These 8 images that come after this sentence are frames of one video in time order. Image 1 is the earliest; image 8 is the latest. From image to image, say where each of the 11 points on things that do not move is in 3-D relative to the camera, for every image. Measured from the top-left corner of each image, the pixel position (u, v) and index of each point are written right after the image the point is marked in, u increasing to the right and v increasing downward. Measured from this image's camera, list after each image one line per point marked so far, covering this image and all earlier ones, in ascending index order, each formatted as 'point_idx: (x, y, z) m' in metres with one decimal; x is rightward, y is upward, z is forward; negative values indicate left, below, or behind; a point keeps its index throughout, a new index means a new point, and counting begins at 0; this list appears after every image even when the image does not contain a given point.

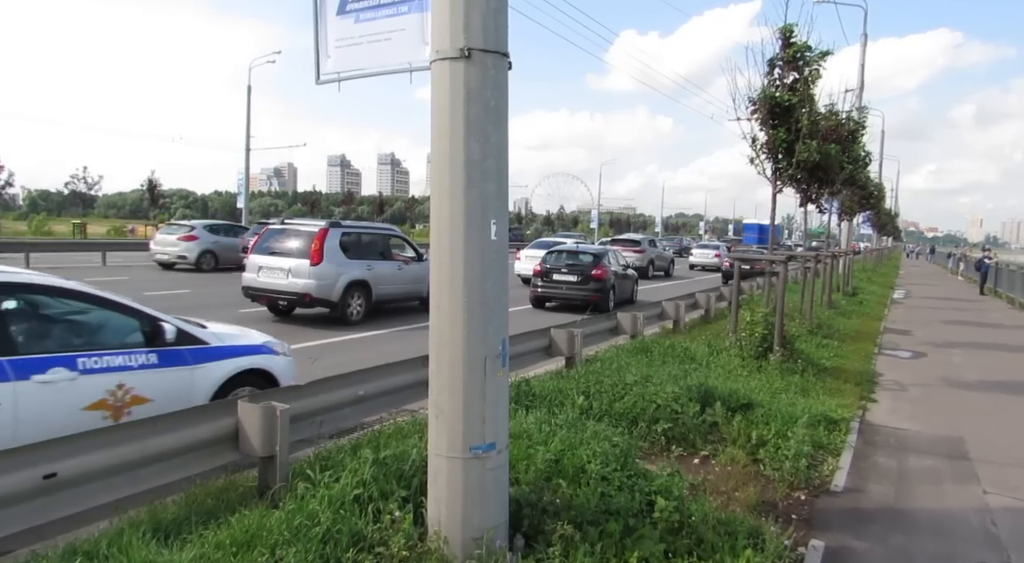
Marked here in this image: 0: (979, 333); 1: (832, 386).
0: (+10.9, -1.2, +17.7) m
1: (+3.9, -1.3, +9.2) m
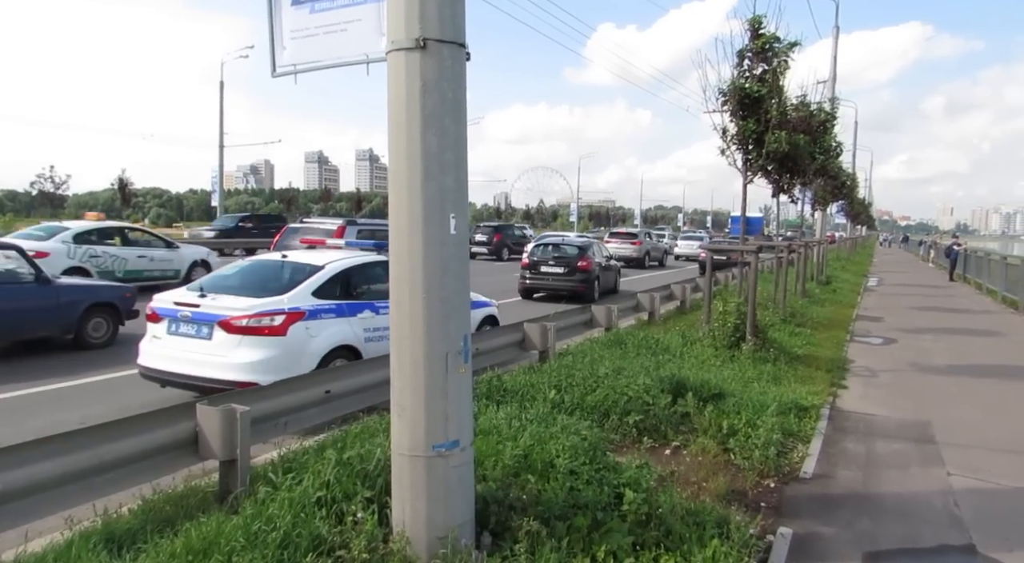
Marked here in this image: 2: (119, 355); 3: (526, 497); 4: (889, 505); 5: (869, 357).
0: (+10.3, -0.9, +18.0) m
1: (+3.6, -1.1, +9.3) m
2: (-5.6, -1.0, +11.0) m
3: (+0.1, -1.2, +4.1) m
4: (+2.6, -1.5, +5.2) m
5: (+5.5, -1.1, +11.6) m
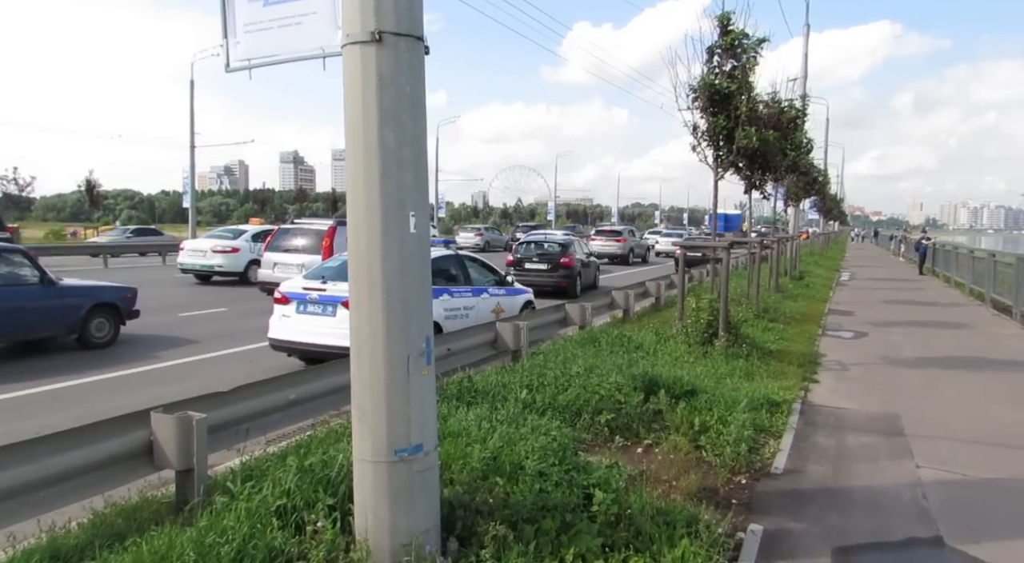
0: (+9.7, -0.7, +18.2) m
1: (+3.2, -1.1, +9.3) m
2: (-6.0, -1.1, +10.8) m
3: (-0.1, -1.2, +4.0) m
4: (+2.4, -1.5, +5.3) m
5: (+5.1, -1.1, +11.7) m
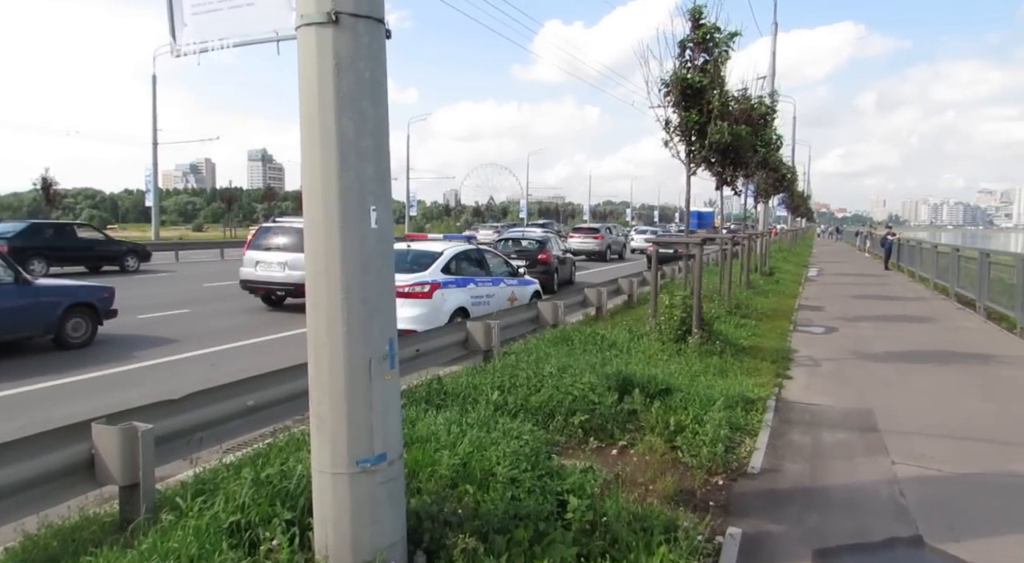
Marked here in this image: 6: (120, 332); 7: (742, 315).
0: (+9.0, -0.6, +18.3) m
1: (+2.9, -1.0, +9.2) m
2: (-6.4, -1.1, +10.4) m
3: (-0.2, -1.1, +3.8) m
4: (+2.2, -1.5, +5.2) m
5: (+4.6, -1.0, +11.7) m
6: (-7.1, -0.9, +13.8) m
7: (+4.2, -0.6, +13.8) m
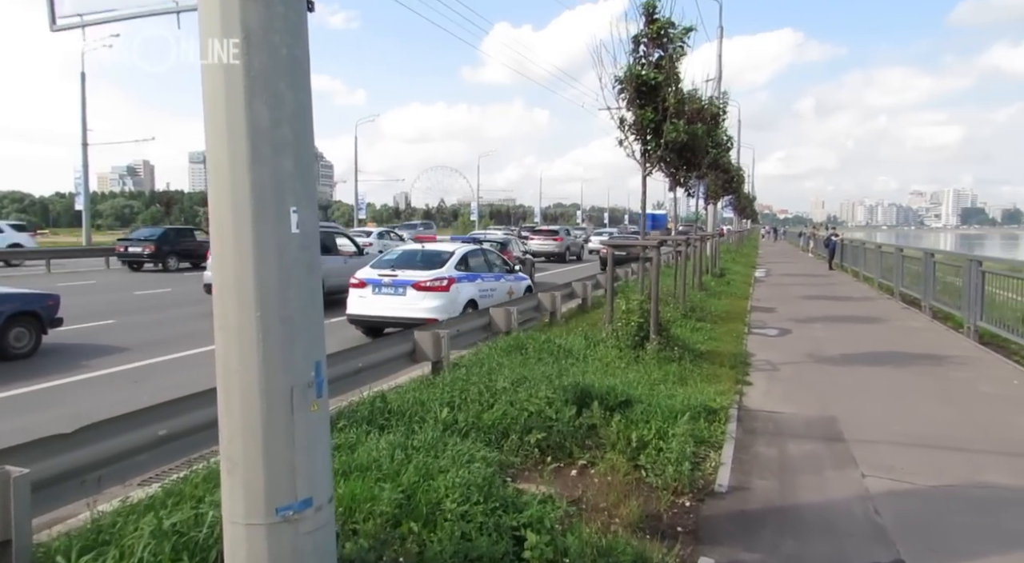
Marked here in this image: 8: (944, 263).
0: (+7.9, -0.6, +18.4) m
1: (+2.3, -1.1, +8.9) m
2: (-7.0, -1.3, +9.5) m
3: (-0.5, -1.2, +3.3) m
4: (+1.9, -1.5, +4.8) m
5: (+3.9, -1.0, +11.5) m
6: (-8.0, -1.1, +12.9) m
7: (+3.3, -0.7, +13.6) m
8: (+9.1, +0.4, +16.1) m
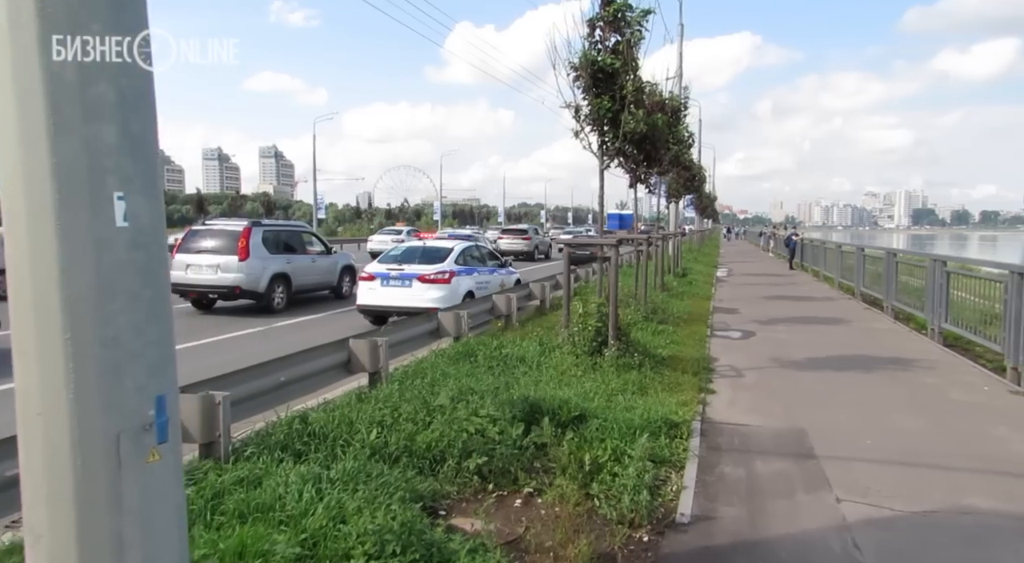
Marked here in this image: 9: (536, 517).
0: (+6.8, -0.6, +18.1) m
1: (+1.7, -1.1, +8.4) m
2: (-7.6, -1.3, +8.5) m
3: (-0.8, -1.2, +2.6) m
4: (+1.5, -1.5, +4.3) m
5: (+3.2, -1.0, +11.1) m
6: (-8.7, -1.1, +11.9) m
7: (+2.5, -0.7, +13.1) m
8: (+8.2, +0.4, +15.9) m
9: (+0.1, -1.4, +4.5) m
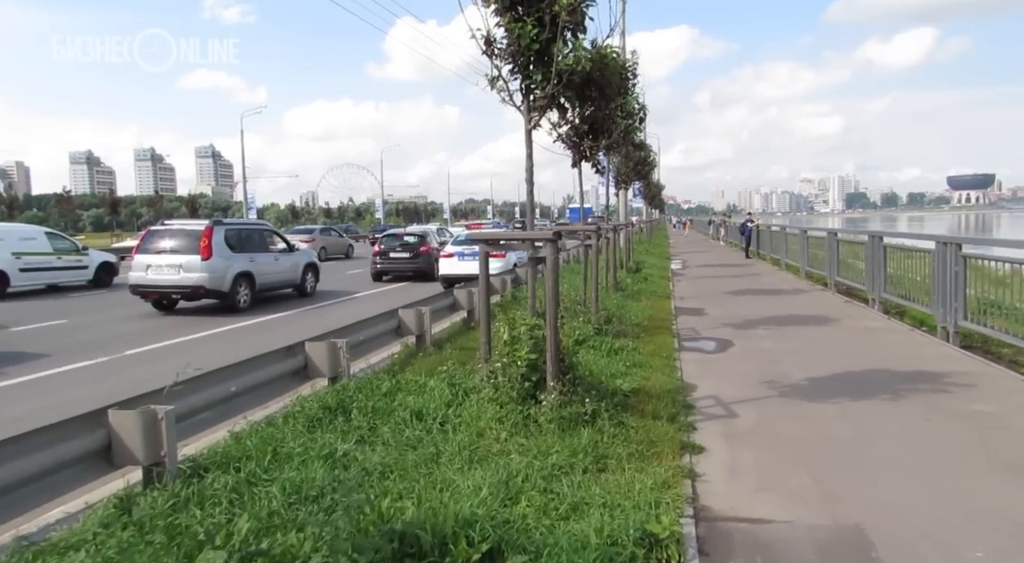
0: (+5.4, -0.5, +15.8) m
1: (+0.9, -1.2, +5.7) m
2: (-8.4, -1.7, +5.2) m
3: (-1.2, -1.4, -0.2) m
4: (+1.0, -1.6, +1.6) m
5: (+2.2, -1.1, +8.5) m
6: (-9.7, -1.5, +8.5) m
7: (+1.4, -0.7, +10.5) m
8: (+6.9, +0.6, +13.6) m
9: (-0.4, -1.5, +1.7) m
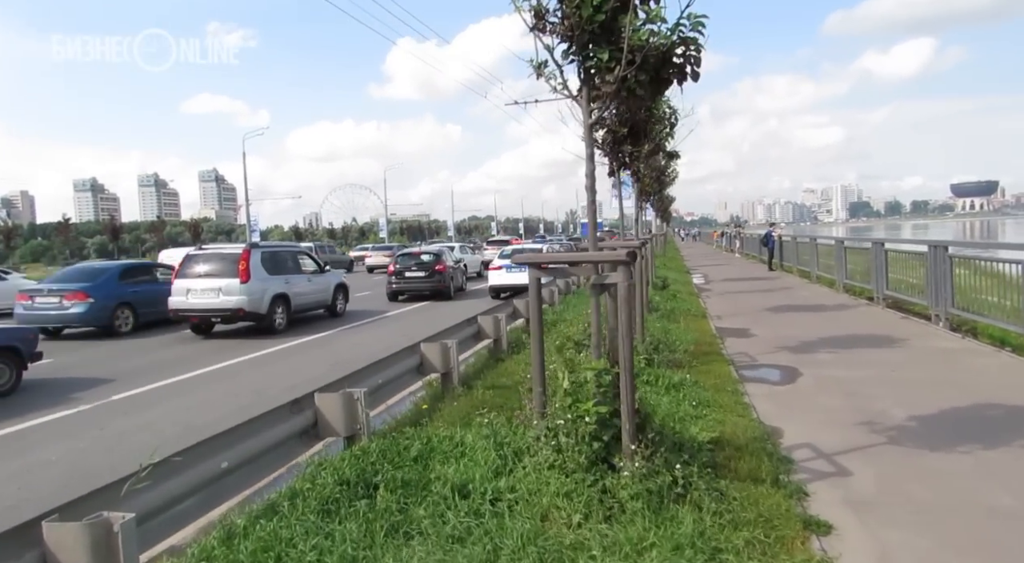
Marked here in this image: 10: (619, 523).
0: (+5.8, -0.8, +14.4) m
1: (+1.4, -1.3, +4.4) m
2: (-8.0, -2.1, +3.9) m
3: (-0.8, -1.5, -1.5) m
4: (+1.4, -1.7, +0.3) m
5: (+2.7, -1.3, +7.1) m
6: (-9.3, -2.0, +7.2) m
7: (+1.9, -1.0, +9.2) m
8: (+7.3, +0.4, +12.3) m
9: (0.0, -1.7, +0.4) m
10: (+0.6, -1.3, +4.1) m
